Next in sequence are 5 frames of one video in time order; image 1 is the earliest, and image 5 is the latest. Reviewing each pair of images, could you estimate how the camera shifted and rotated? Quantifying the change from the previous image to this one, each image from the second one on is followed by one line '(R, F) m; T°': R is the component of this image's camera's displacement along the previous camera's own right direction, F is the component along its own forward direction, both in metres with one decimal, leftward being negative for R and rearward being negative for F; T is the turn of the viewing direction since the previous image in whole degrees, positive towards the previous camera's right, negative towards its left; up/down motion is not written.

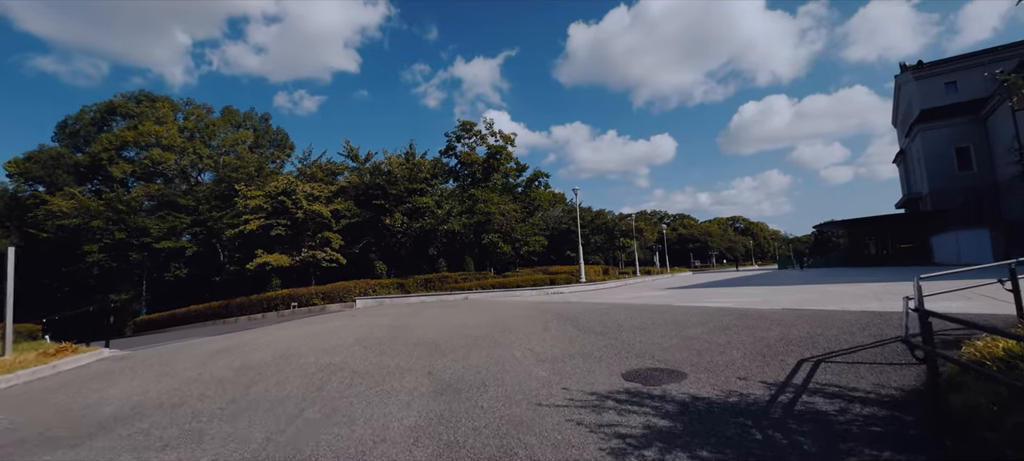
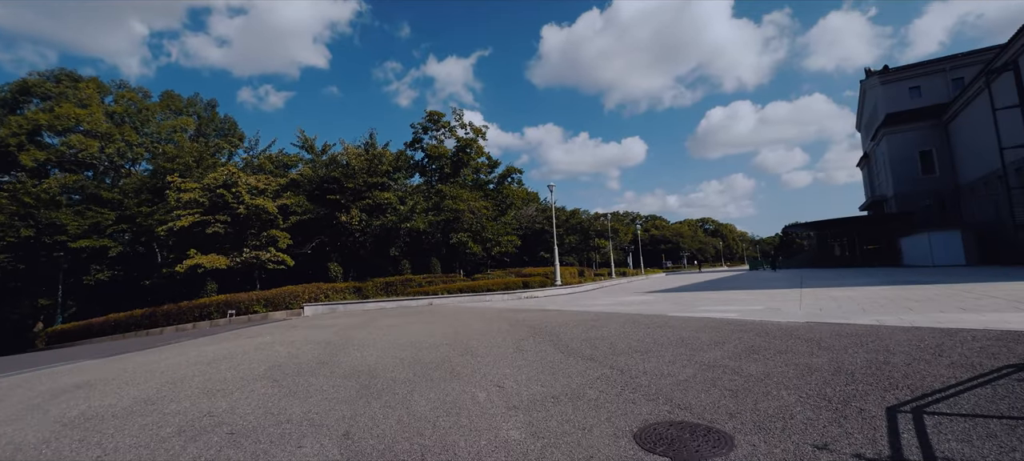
(+0.1, +2.0) m; +3°
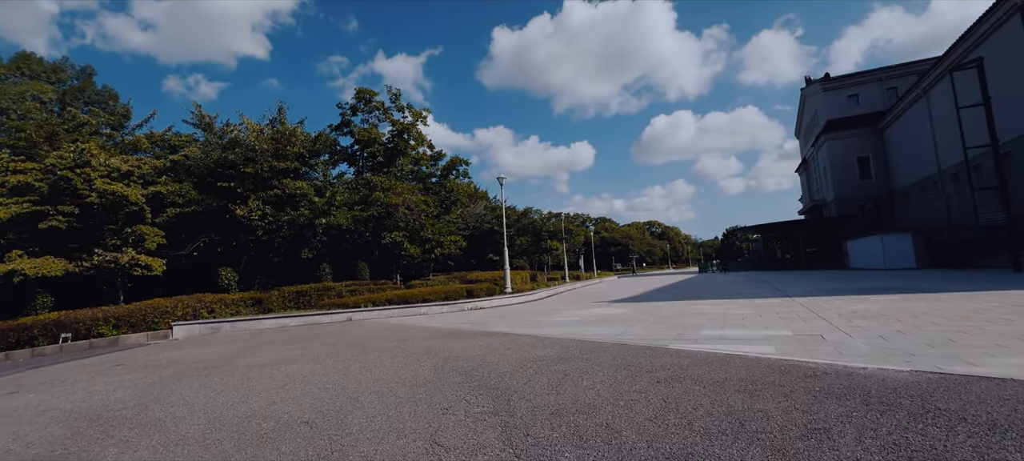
(+0.3, +3.5) m; +6°
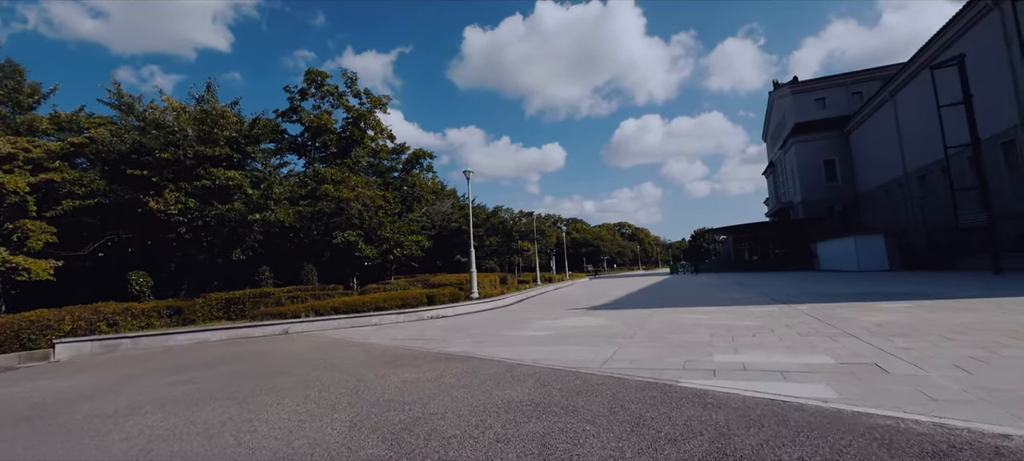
(+0.2, +2.0) m; +4°
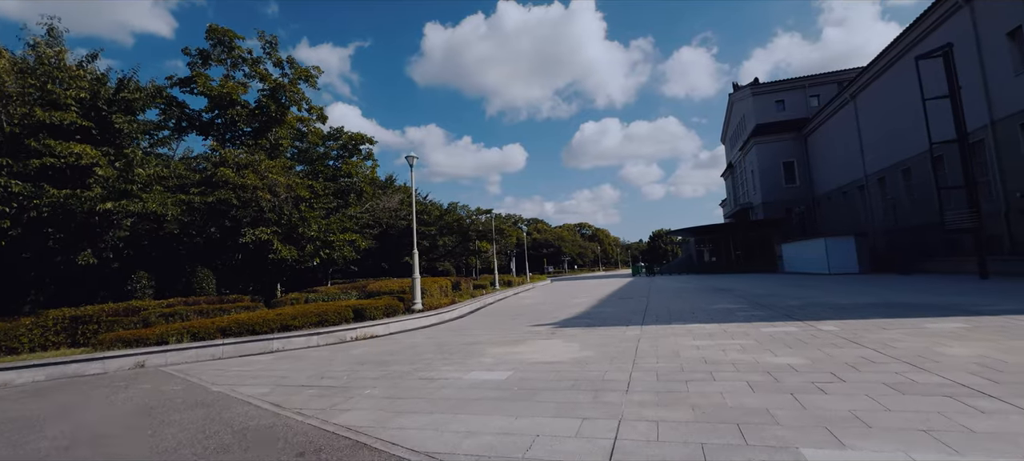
(+0.3, +3.2) m; +5°
